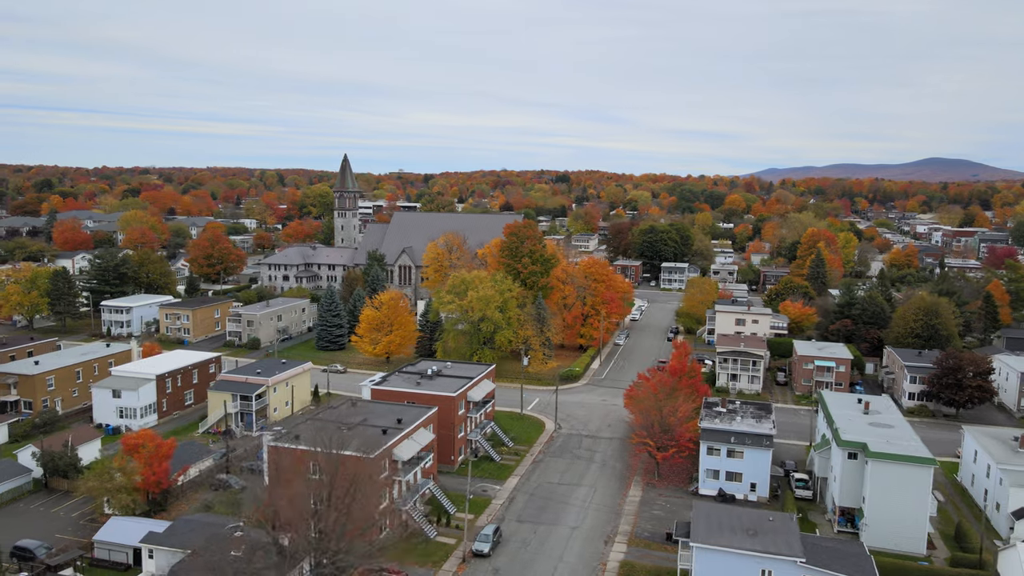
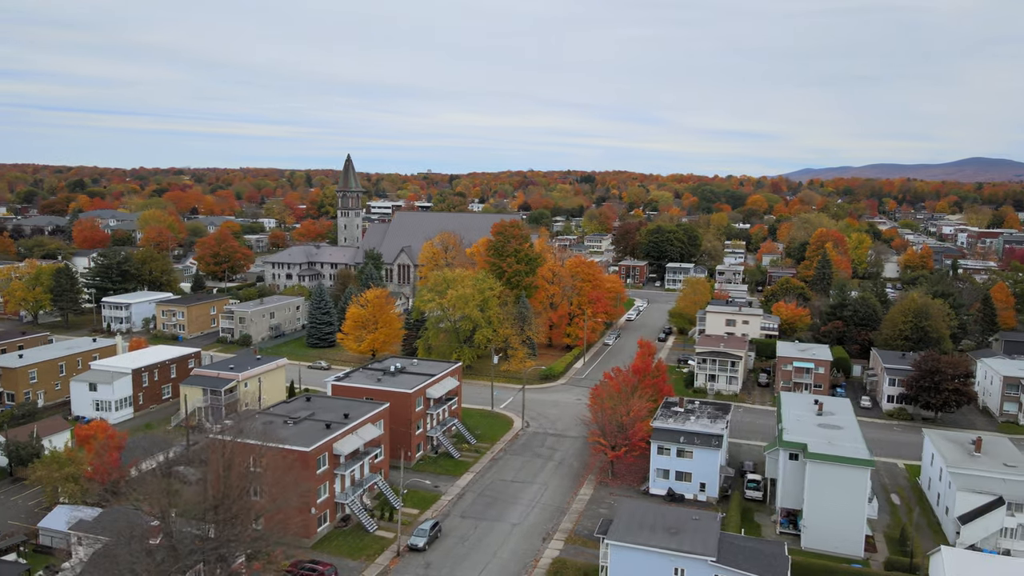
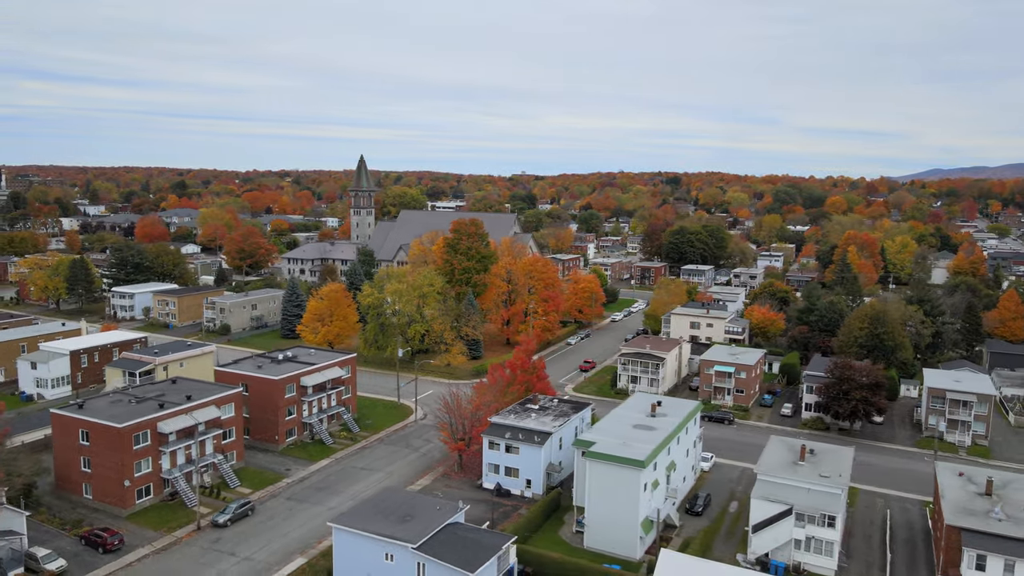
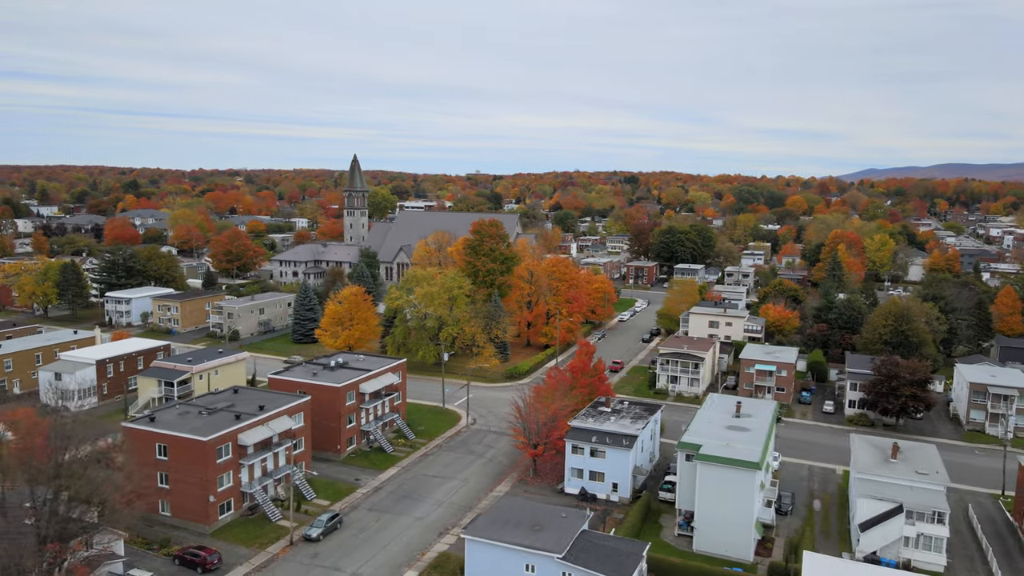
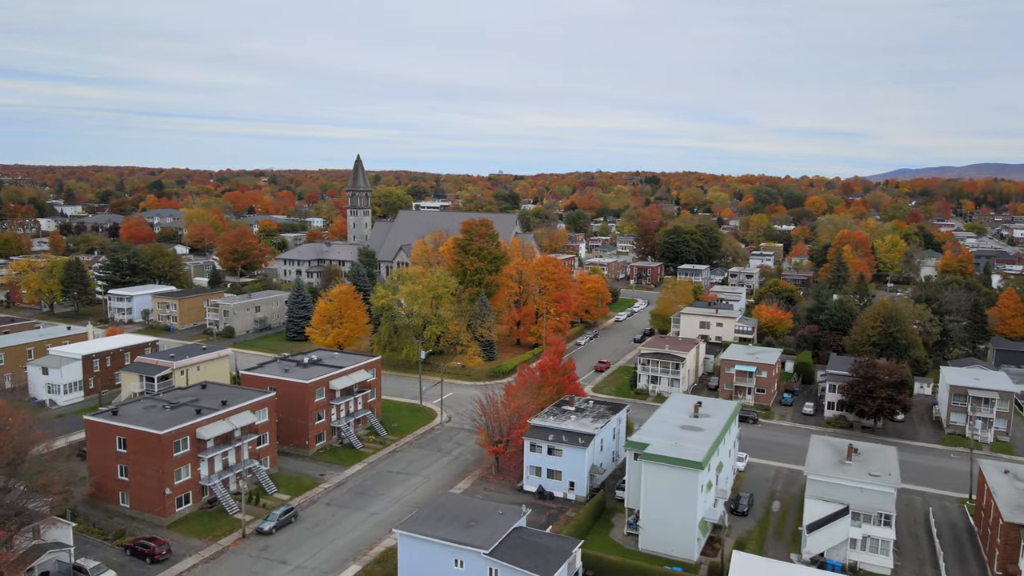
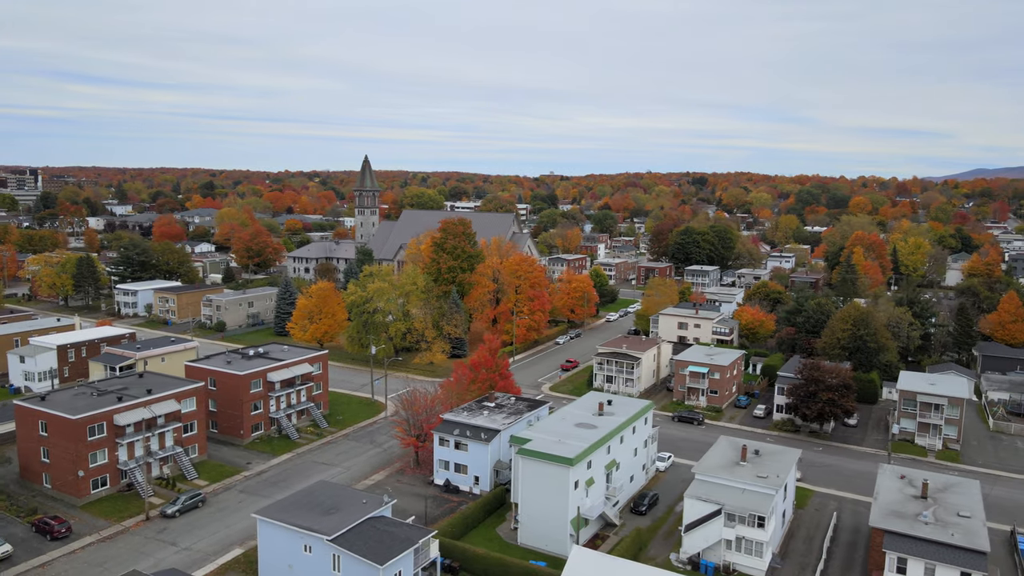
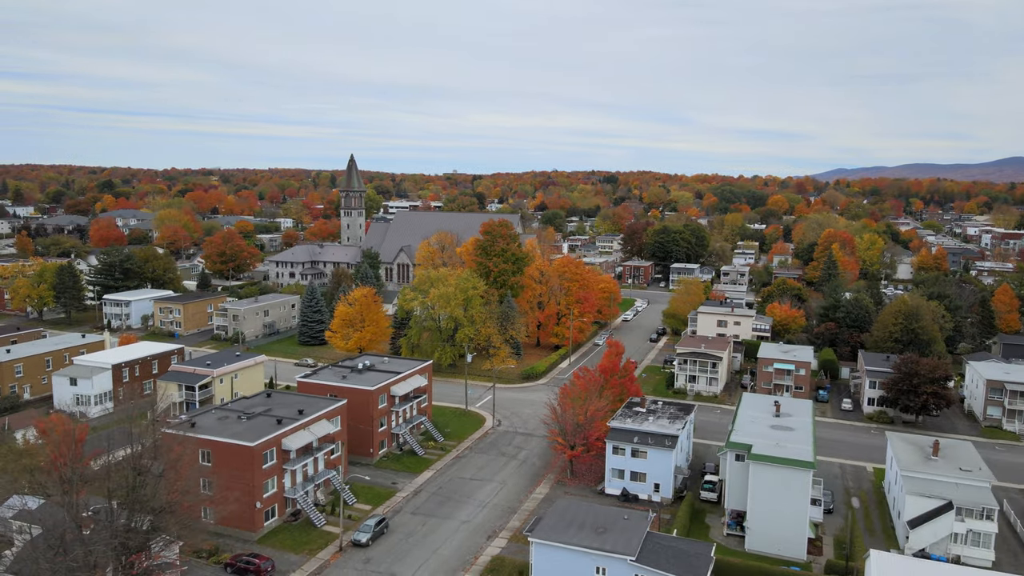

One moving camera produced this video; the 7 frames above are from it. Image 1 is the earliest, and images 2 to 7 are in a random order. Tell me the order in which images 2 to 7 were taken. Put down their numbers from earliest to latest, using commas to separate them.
2, 7, 4, 5, 3, 6
